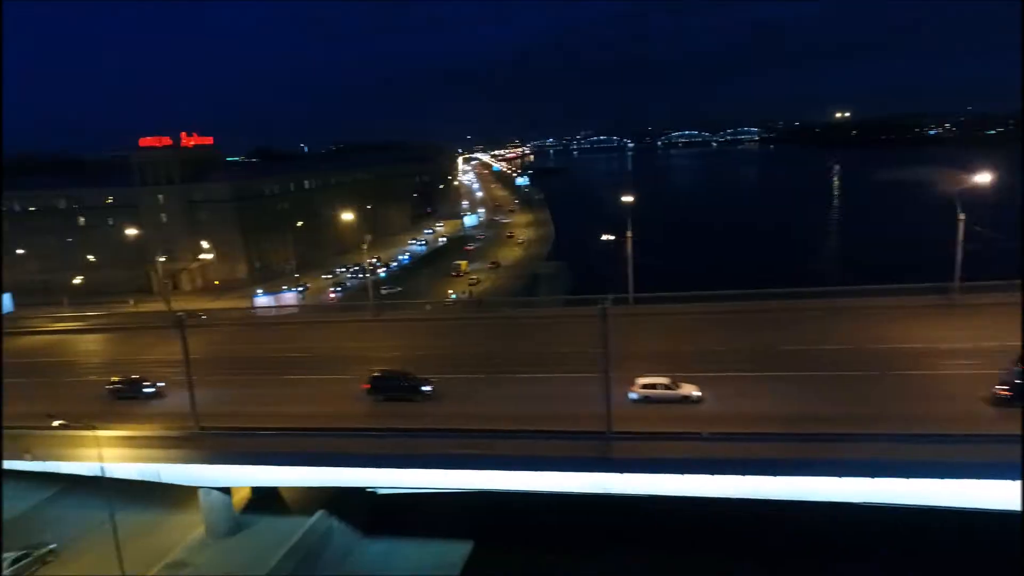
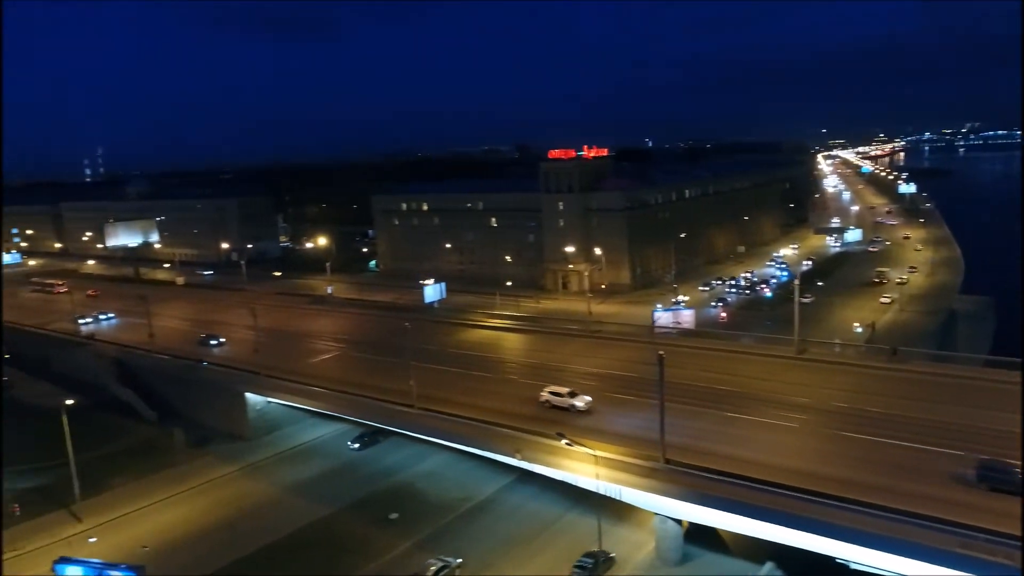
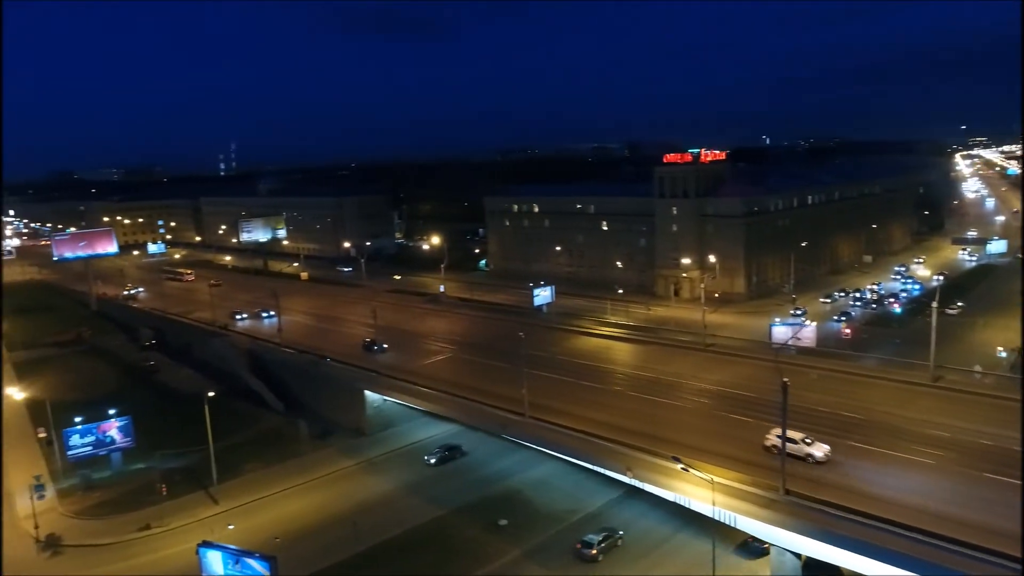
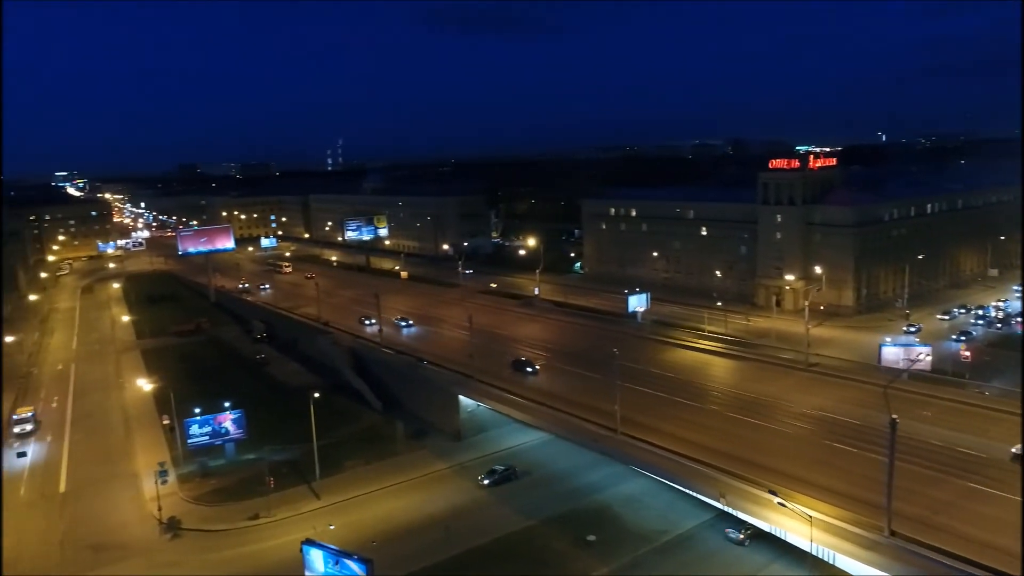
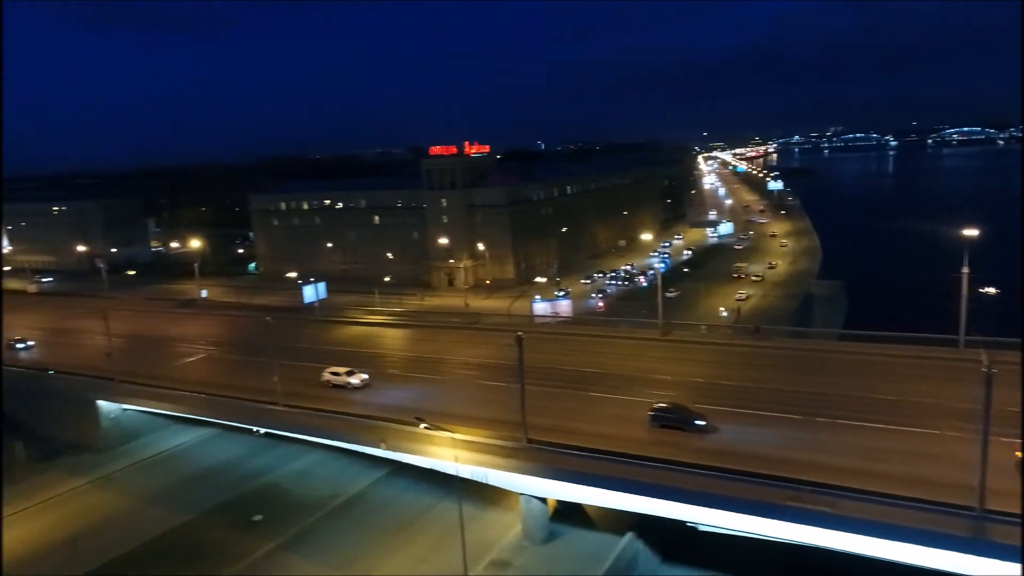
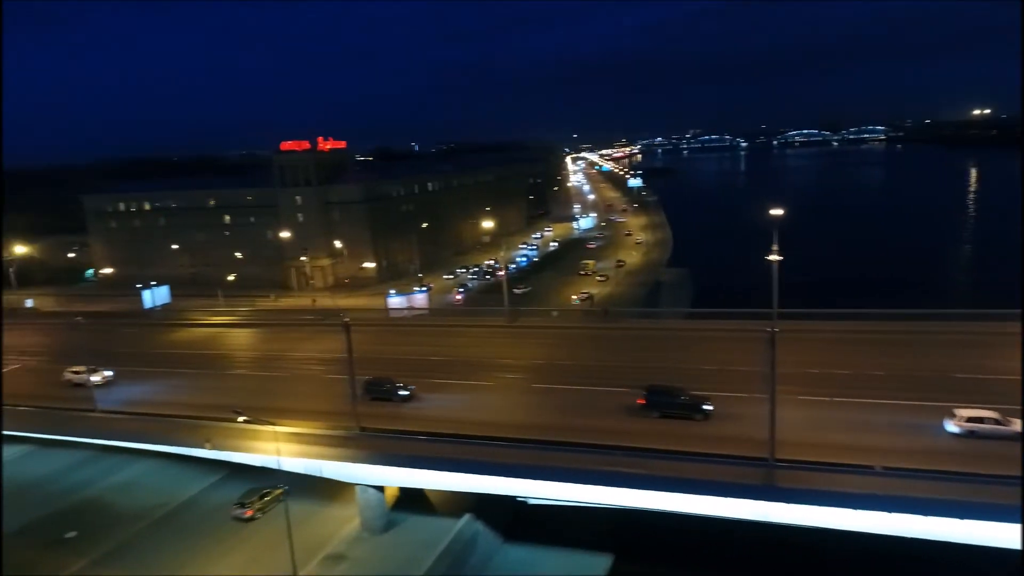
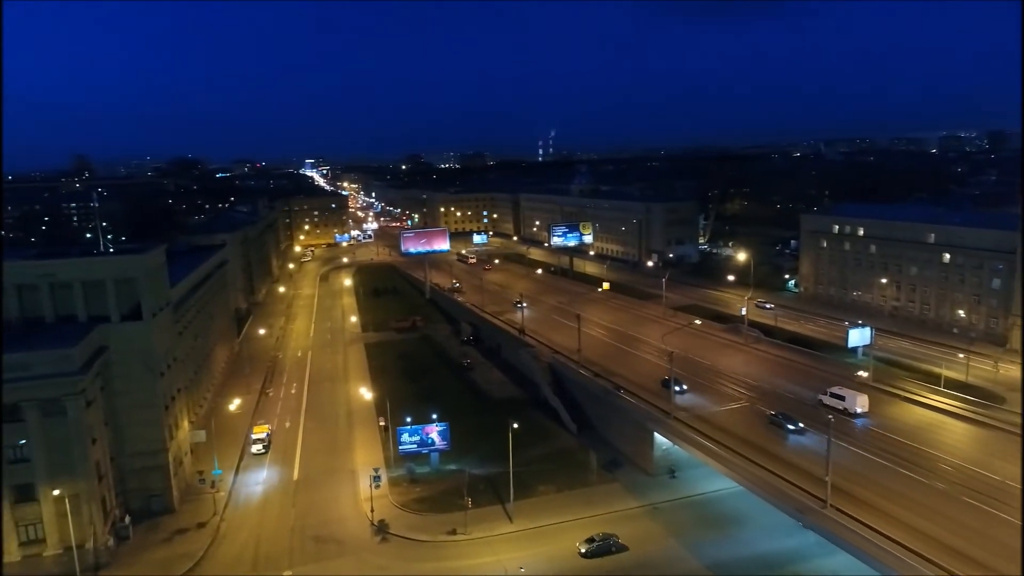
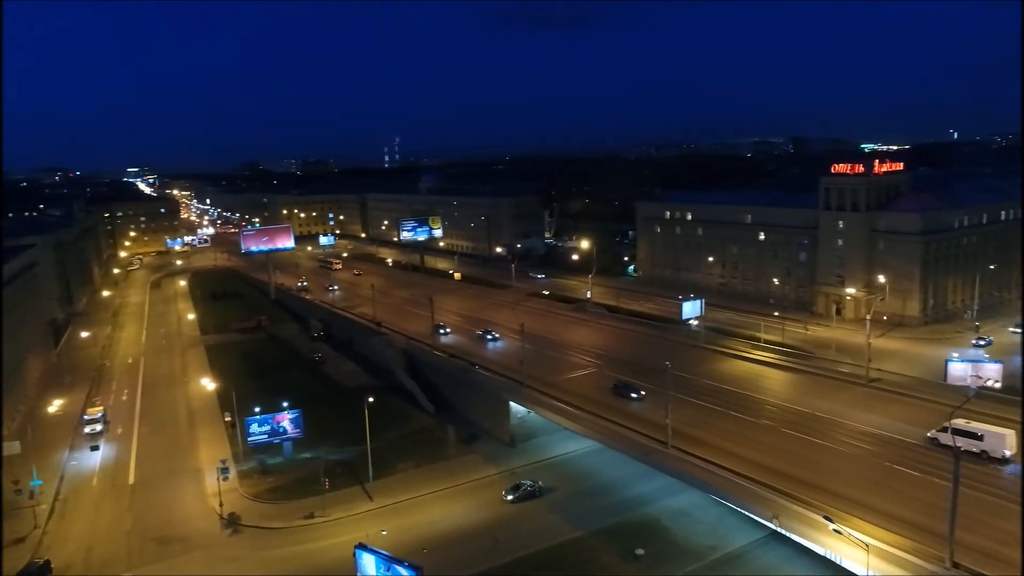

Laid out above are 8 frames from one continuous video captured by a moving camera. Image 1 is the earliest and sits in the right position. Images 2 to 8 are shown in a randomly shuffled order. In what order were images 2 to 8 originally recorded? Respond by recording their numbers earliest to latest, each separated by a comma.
6, 5, 2, 3, 4, 8, 7
